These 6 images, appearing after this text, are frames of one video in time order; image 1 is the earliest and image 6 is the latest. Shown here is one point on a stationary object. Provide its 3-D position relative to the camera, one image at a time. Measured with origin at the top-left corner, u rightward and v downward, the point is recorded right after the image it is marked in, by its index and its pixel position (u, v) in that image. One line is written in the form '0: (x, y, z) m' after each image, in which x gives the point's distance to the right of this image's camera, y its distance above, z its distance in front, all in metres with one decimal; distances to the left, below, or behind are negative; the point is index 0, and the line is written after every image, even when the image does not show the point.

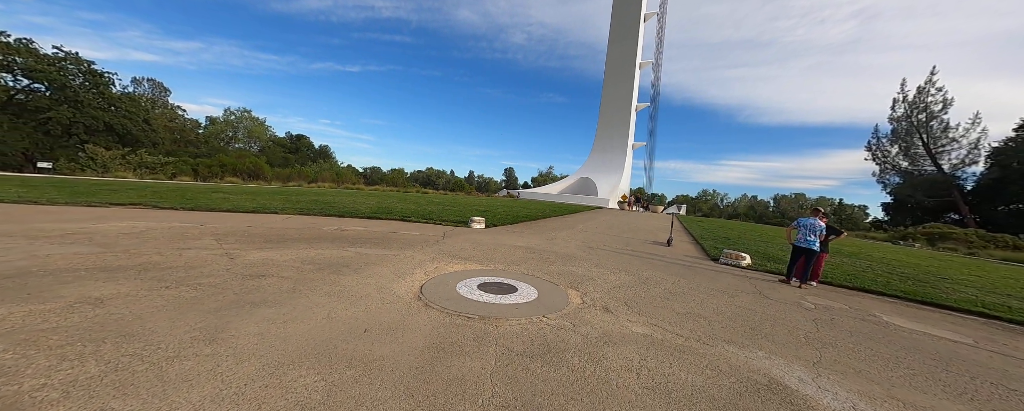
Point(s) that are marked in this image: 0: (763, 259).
0: (+6.1, -1.3, +7.0) m
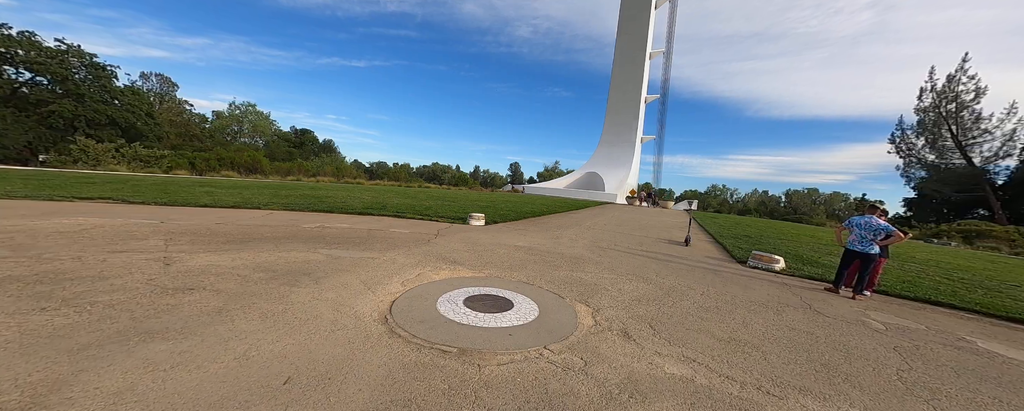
0: (+6.2, -1.2, +6.1) m
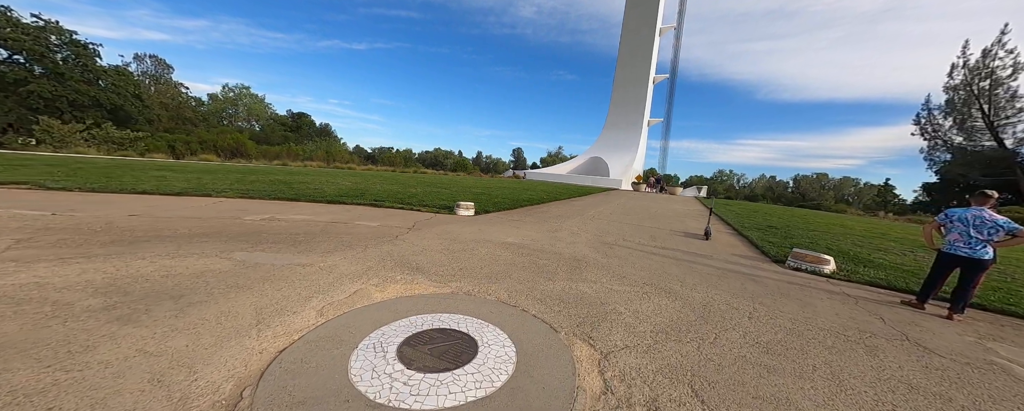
0: (+5.9, -1.0, +5.0) m
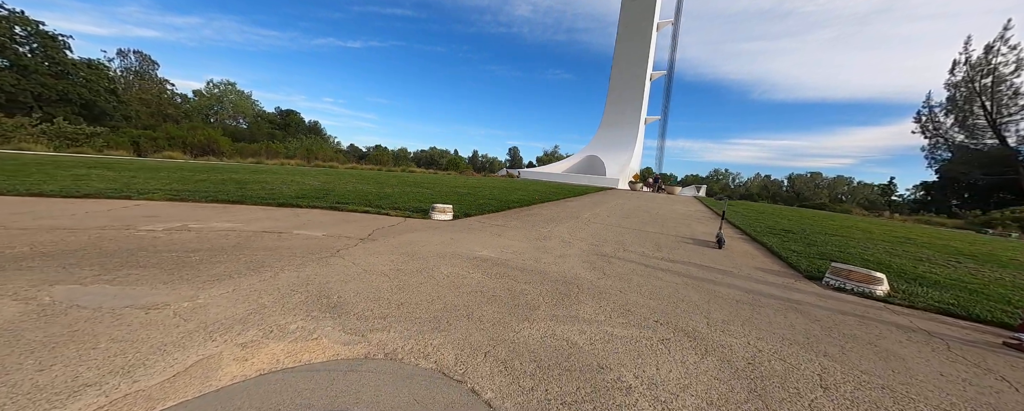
0: (+5.6, -1.1, +4.1) m
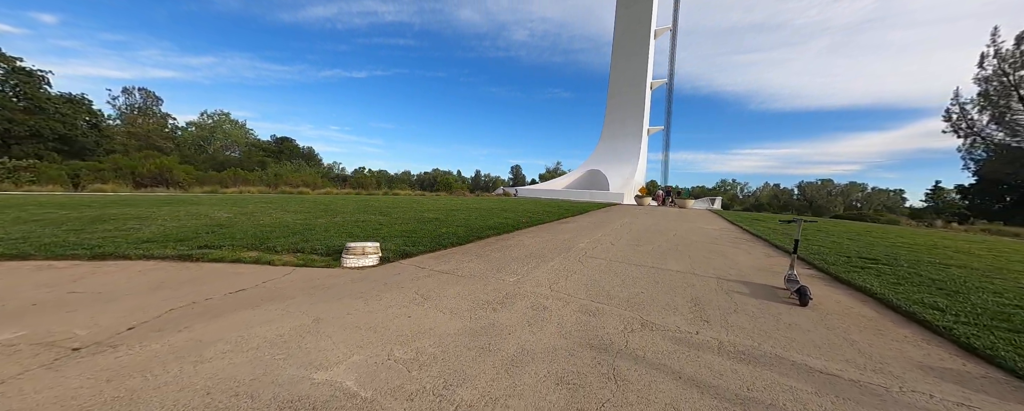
0: (+4.9, -1.2, +1.7) m
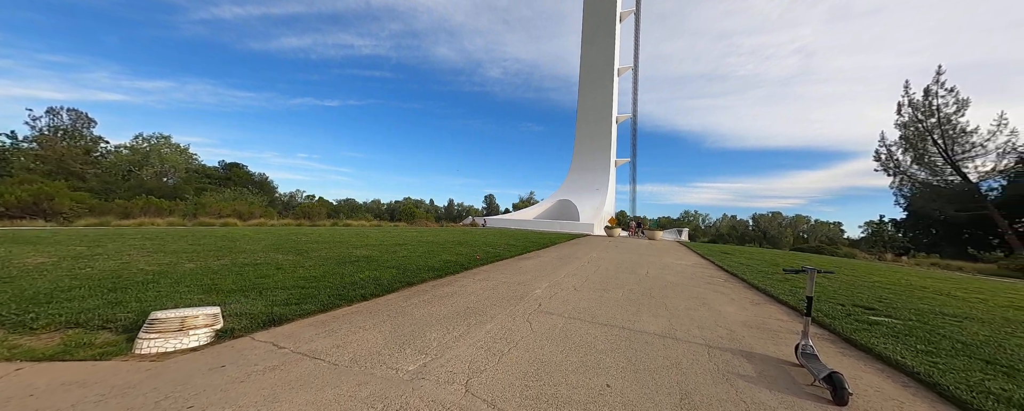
0: (+4.1, -1.5, +0.6) m
